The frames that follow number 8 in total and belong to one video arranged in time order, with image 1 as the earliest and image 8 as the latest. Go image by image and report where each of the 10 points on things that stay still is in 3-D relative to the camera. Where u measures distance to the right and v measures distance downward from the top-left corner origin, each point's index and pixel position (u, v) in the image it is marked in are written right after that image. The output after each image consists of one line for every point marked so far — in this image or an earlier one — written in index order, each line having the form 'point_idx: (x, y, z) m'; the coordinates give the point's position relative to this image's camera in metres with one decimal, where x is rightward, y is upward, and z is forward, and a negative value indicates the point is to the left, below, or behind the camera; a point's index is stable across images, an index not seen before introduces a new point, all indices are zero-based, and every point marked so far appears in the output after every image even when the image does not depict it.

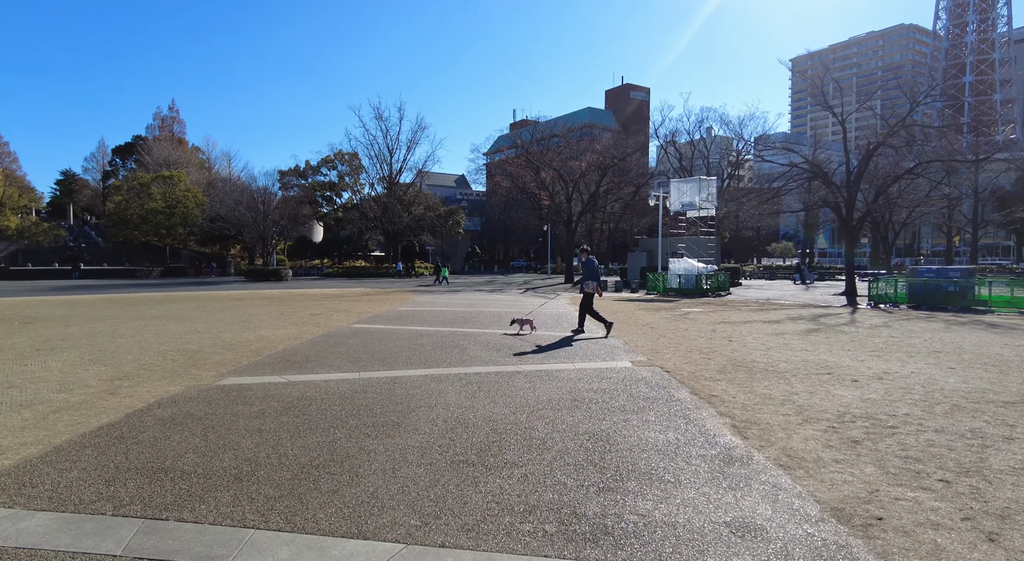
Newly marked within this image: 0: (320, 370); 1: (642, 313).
0: (-2.5, -1.2, +7.4) m
1: (+3.6, -1.0, +15.8) m
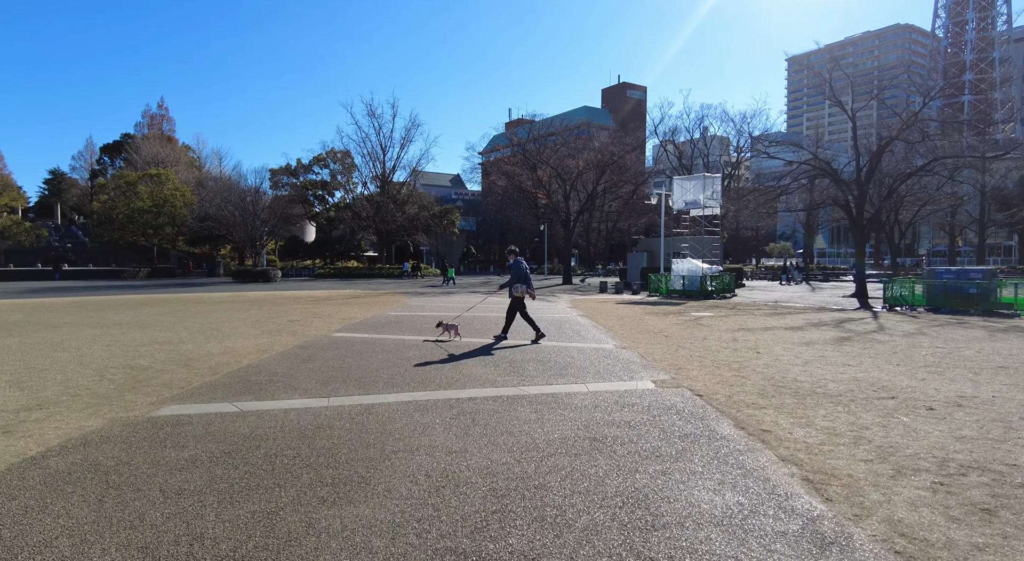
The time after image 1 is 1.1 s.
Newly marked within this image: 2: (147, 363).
0: (-2.5, -1.3, +6.2) m
1: (+3.5, -1.0, +14.7) m
2: (-5.0, -1.1, +7.8) m
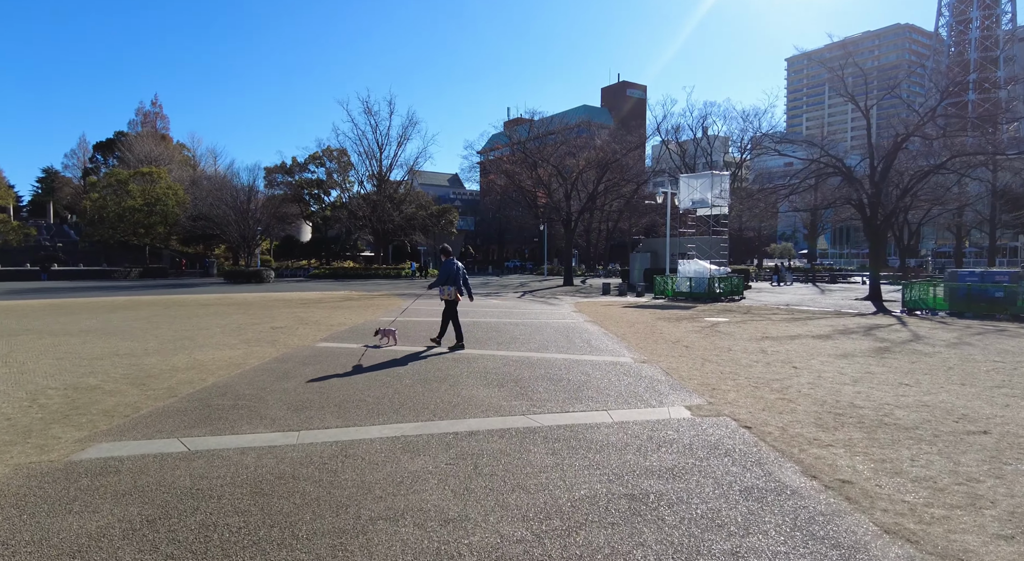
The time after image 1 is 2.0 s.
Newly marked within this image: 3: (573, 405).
0: (-2.4, -1.3, +5.2) m
1: (+3.6, -1.1, +13.6) m
2: (-4.9, -1.2, +6.7) m
3: (+0.6, -1.3, +5.8) m
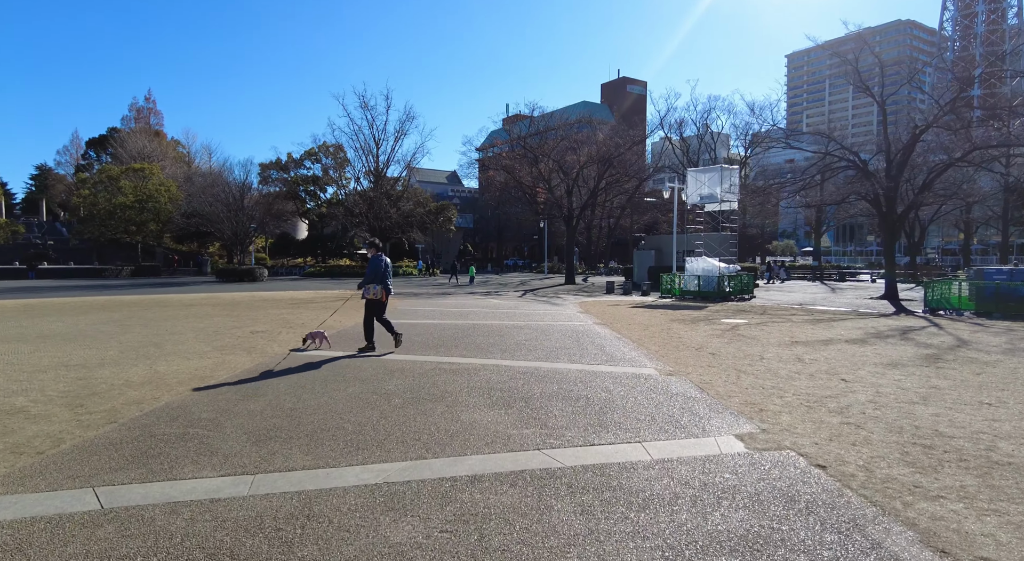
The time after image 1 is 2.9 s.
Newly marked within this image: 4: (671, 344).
0: (-2.3, -1.3, +4.1) m
1: (+3.7, -1.1, +12.6) m
2: (-4.8, -1.2, +5.6) m
3: (+0.7, -1.3, +4.7) m
4: (+2.8, -1.1, +10.0) m
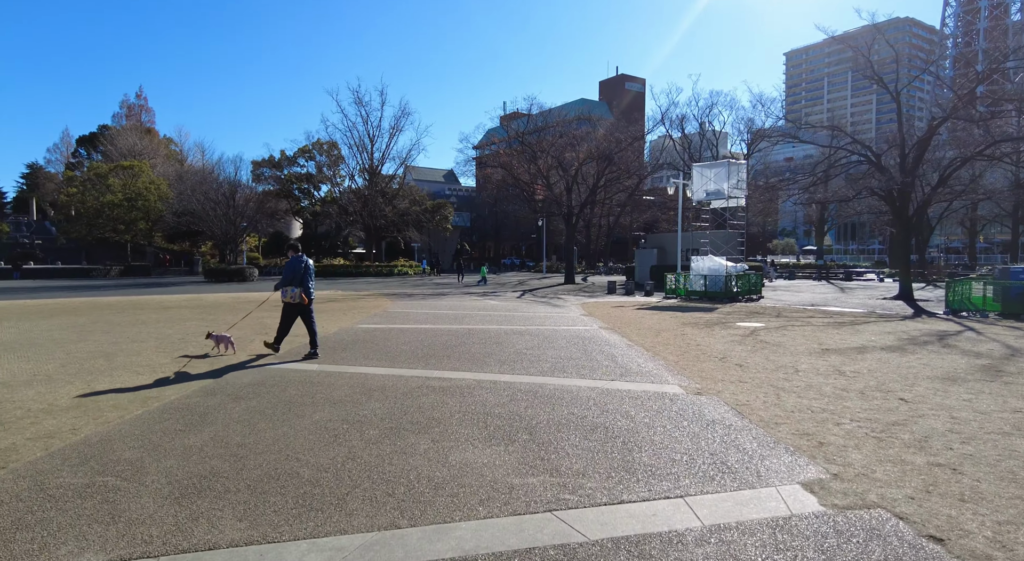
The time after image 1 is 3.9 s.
0: (-2.3, -1.4, +3.0) m
1: (+3.7, -1.1, +11.5) m
2: (-4.8, -1.3, +4.5) m
3: (+0.8, -1.3, +3.6) m
4: (+2.8, -1.2, +8.9) m
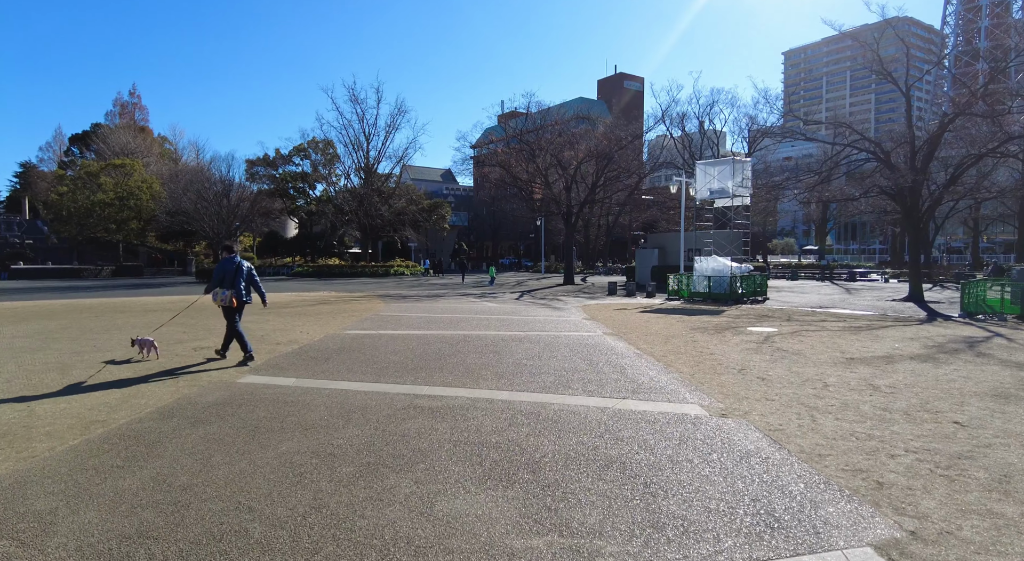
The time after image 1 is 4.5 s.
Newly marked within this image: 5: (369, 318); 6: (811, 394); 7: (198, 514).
0: (-2.3, -1.4, +2.2) m
1: (+3.6, -1.2, +10.7) m
2: (-4.8, -1.3, +3.7) m
3: (+0.8, -1.4, +2.9) m
4: (+2.8, -1.2, +8.1) m
5: (-3.7, -1.0, +14.6) m
6: (+3.5, -1.3, +6.5) m
7: (-1.9, -1.4, +3.4) m
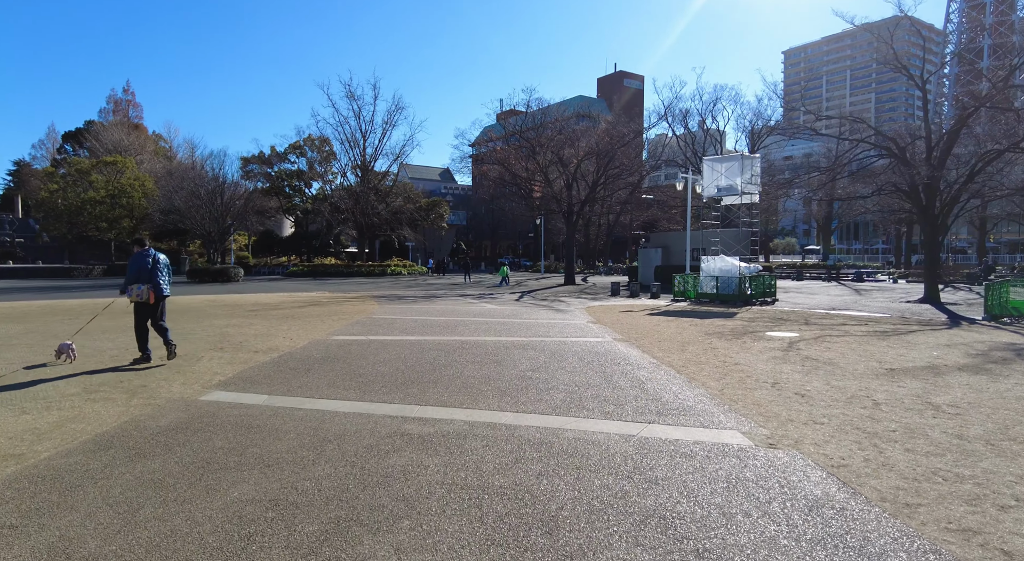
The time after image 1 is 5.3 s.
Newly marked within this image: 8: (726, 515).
0: (-2.2, -1.5, +1.3) m
1: (+3.7, -1.2, +9.8) m
2: (-4.8, -1.3, +2.8) m
3: (+0.8, -1.4, +2.0) m
4: (+2.8, -1.2, +7.2) m
5: (-3.7, -1.0, +13.7) m
6: (+3.5, -1.3, +5.6) m
7: (-1.9, -1.4, +2.5) m
8: (+1.3, -1.4, +3.4) m
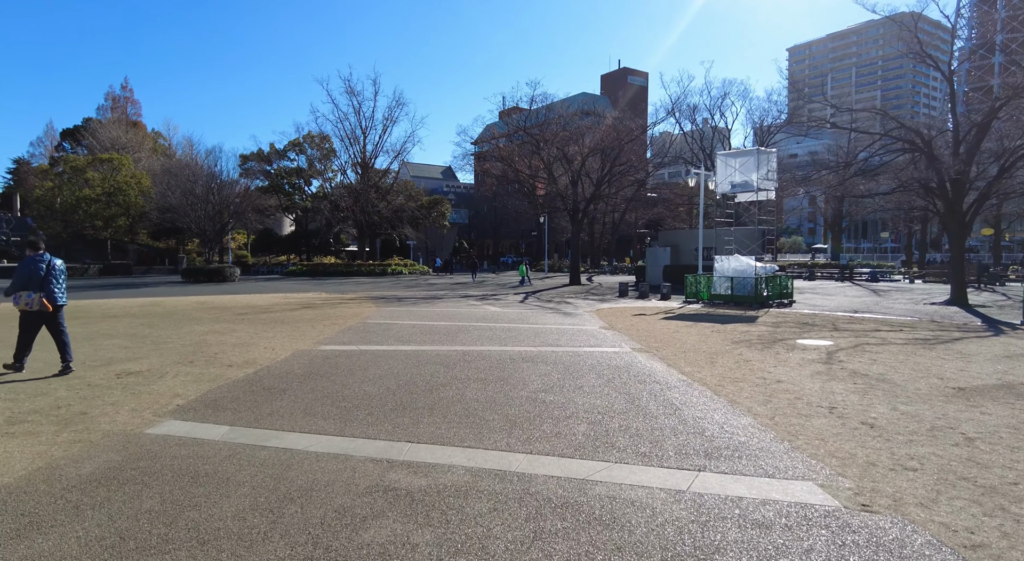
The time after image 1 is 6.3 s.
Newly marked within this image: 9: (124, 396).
0: (-2.1, -1.5, +0.2) m
1: (+3.8, -1.2, +8.8) m
2: (-4.7, -1.4, +1.7) m
3: (+0.9, -1.5, +0.9) m
4: (+2.9, -1.3, +6.1) m
5: (-3.6, -1.0, +12.6) m
6: (+3.6, -1.4, +4.5) m
7: (-1.8, -1.5, +1.5) m
8: (+1.4, -1.4, +2.3) m
9: (-3.9, -1.3, +6.1) m
